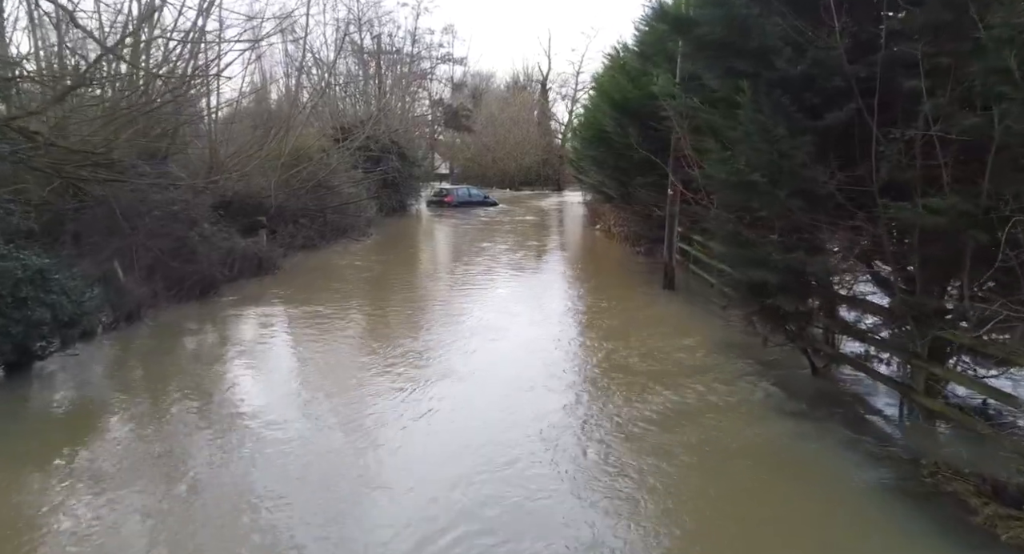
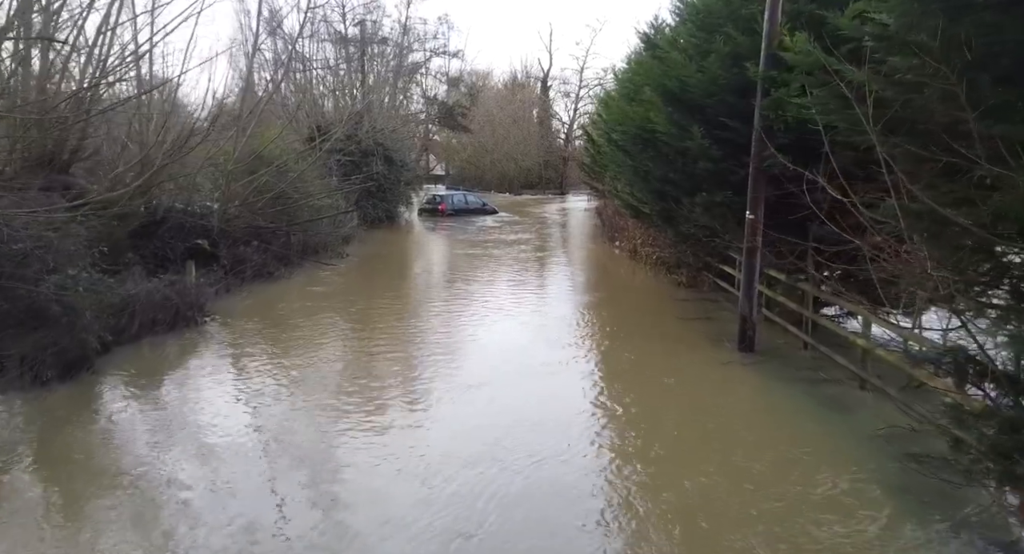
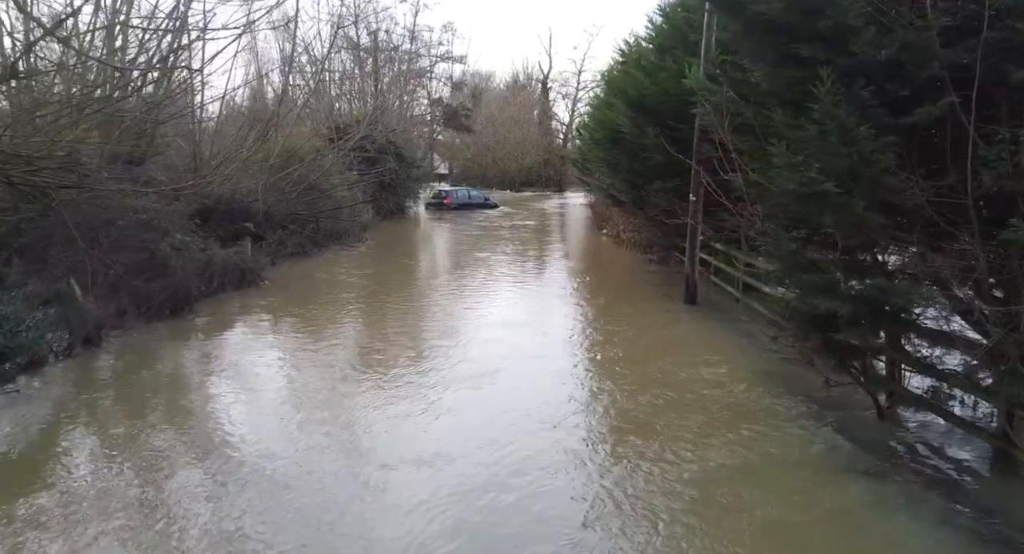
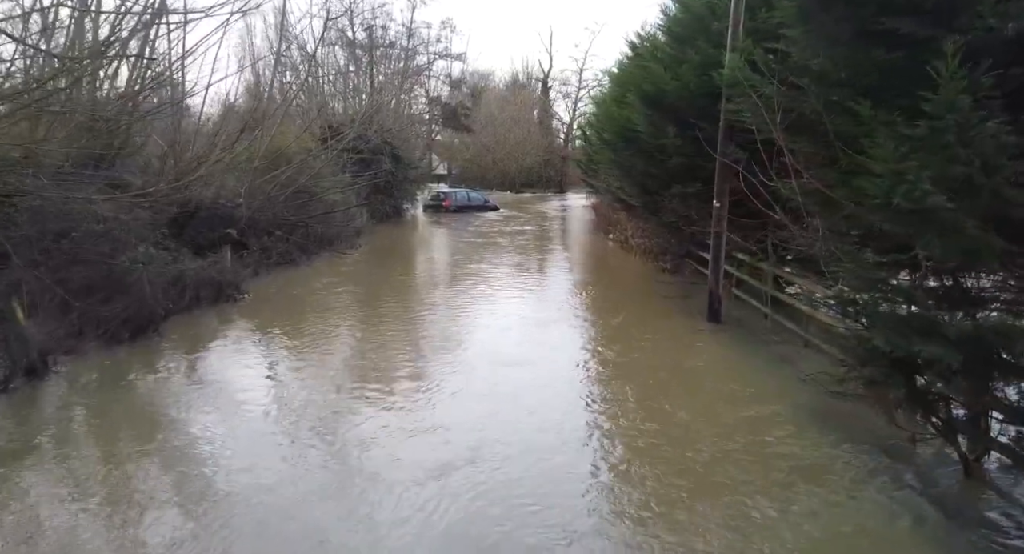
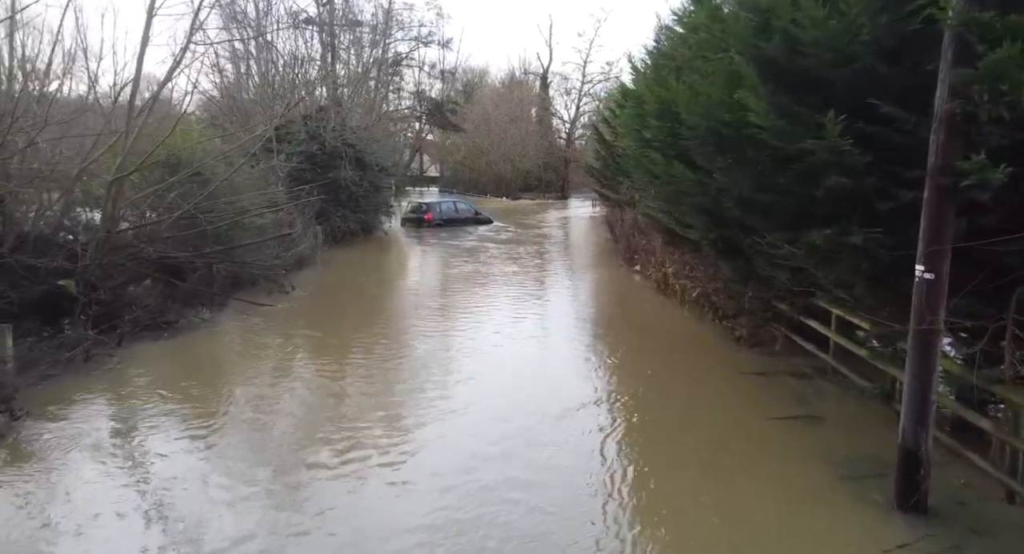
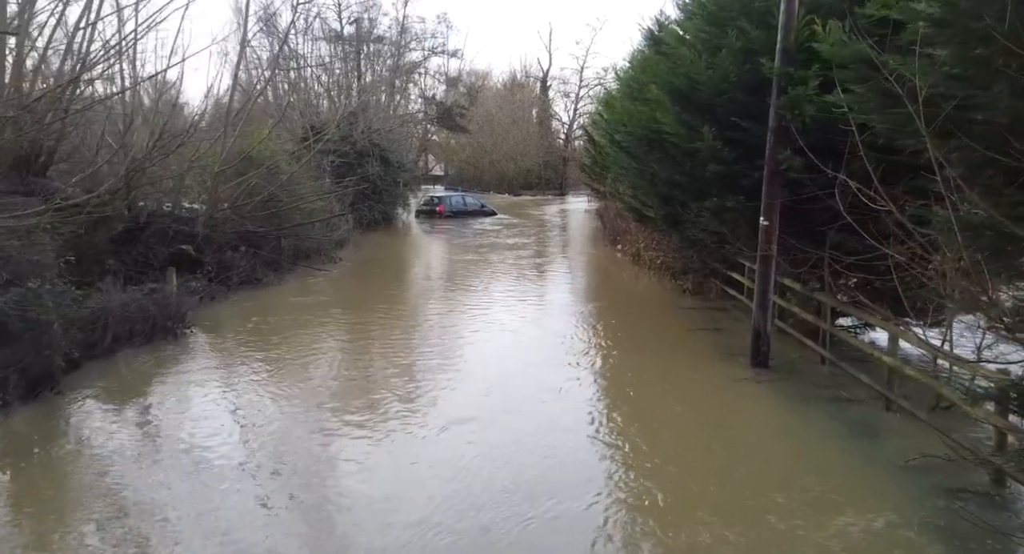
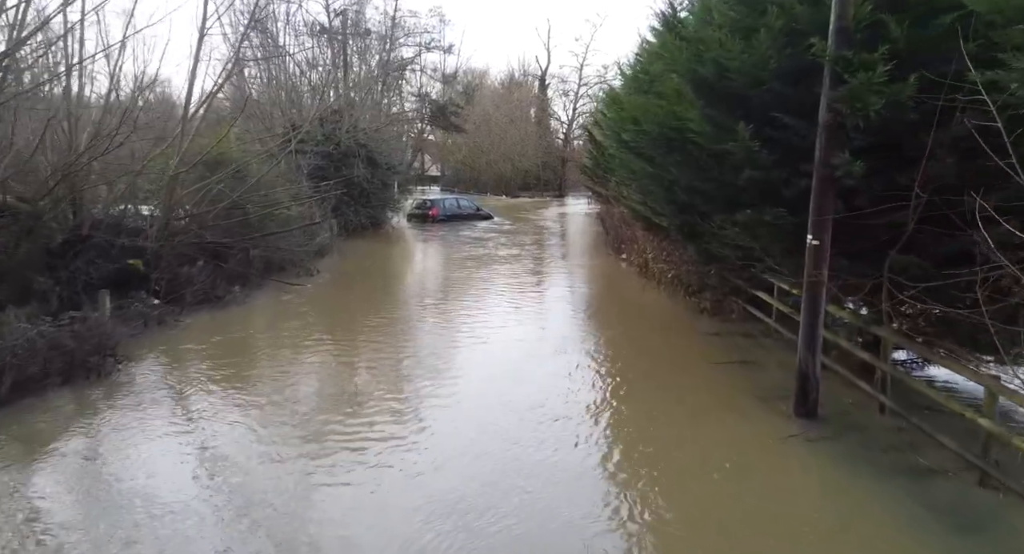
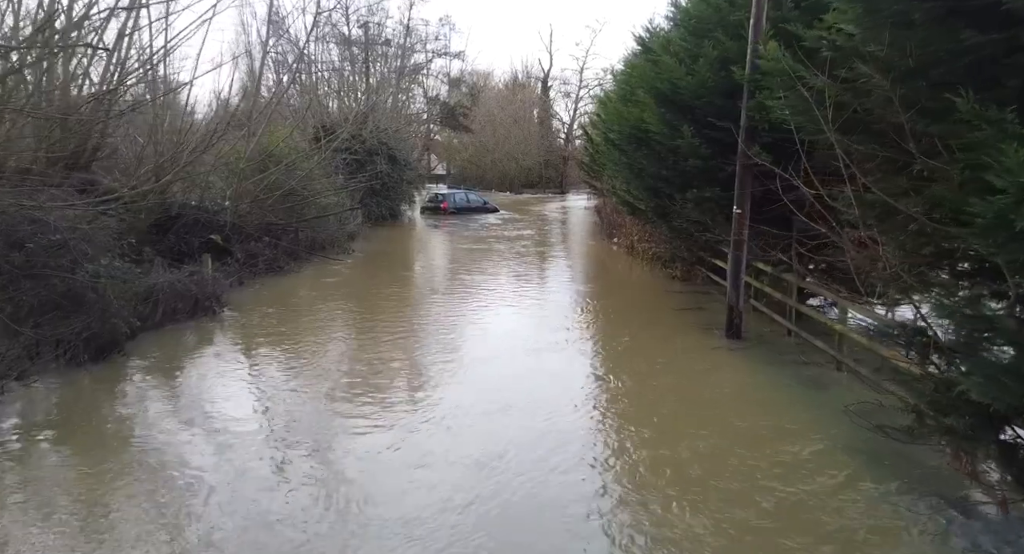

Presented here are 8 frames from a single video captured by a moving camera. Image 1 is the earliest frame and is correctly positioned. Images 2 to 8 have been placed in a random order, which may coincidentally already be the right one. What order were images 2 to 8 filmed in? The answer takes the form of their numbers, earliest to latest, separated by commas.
3, 4, 8, 2, 6, 7, 5
